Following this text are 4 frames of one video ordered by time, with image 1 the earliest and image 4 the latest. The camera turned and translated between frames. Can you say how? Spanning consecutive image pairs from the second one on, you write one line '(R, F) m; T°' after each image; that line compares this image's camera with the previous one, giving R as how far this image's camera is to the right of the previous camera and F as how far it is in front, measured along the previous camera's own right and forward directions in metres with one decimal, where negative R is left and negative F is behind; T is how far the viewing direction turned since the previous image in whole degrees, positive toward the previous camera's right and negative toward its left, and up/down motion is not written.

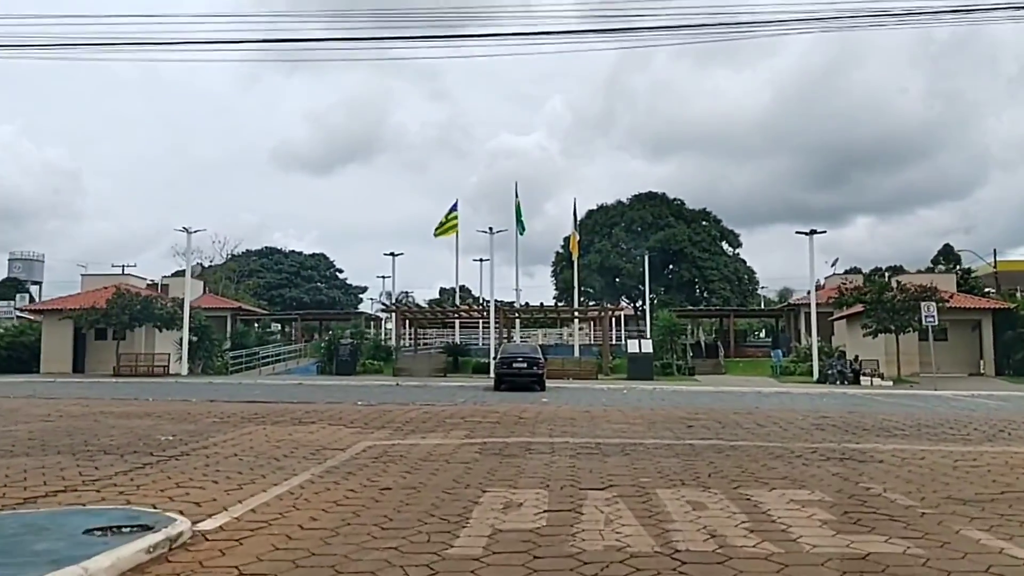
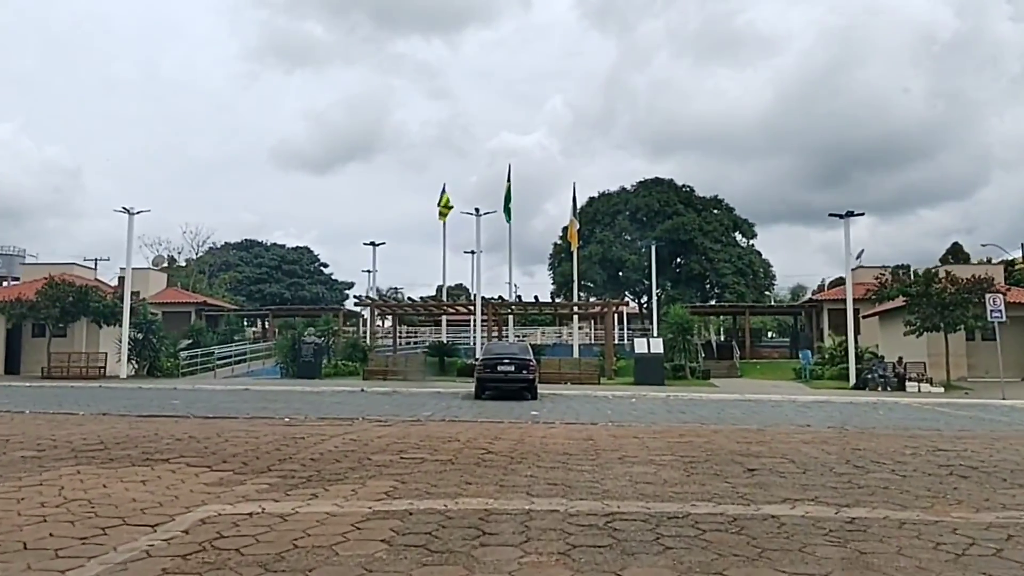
(+0.4, +5.3) m; 0°
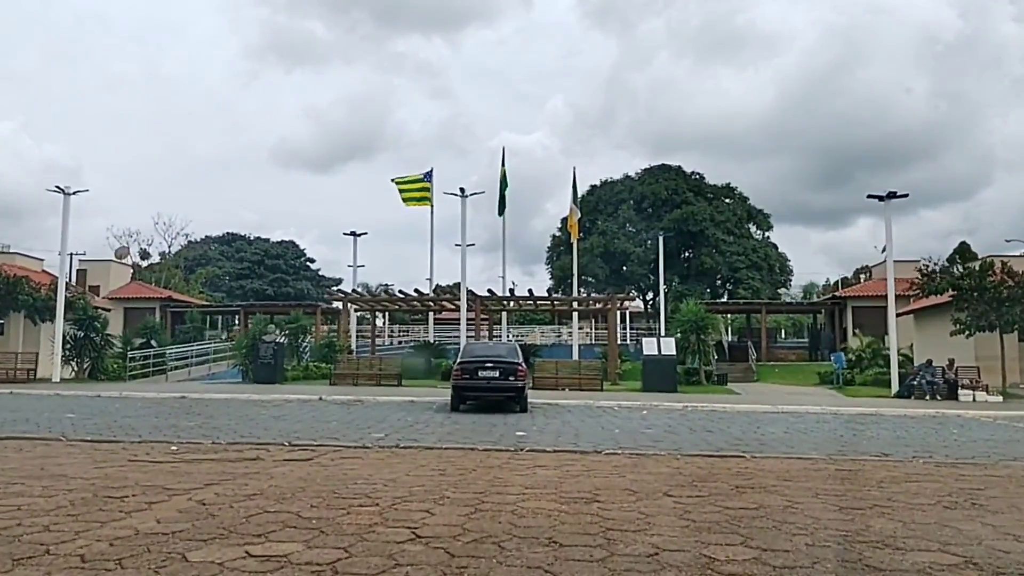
(+0.4, +4.6) m; 0°
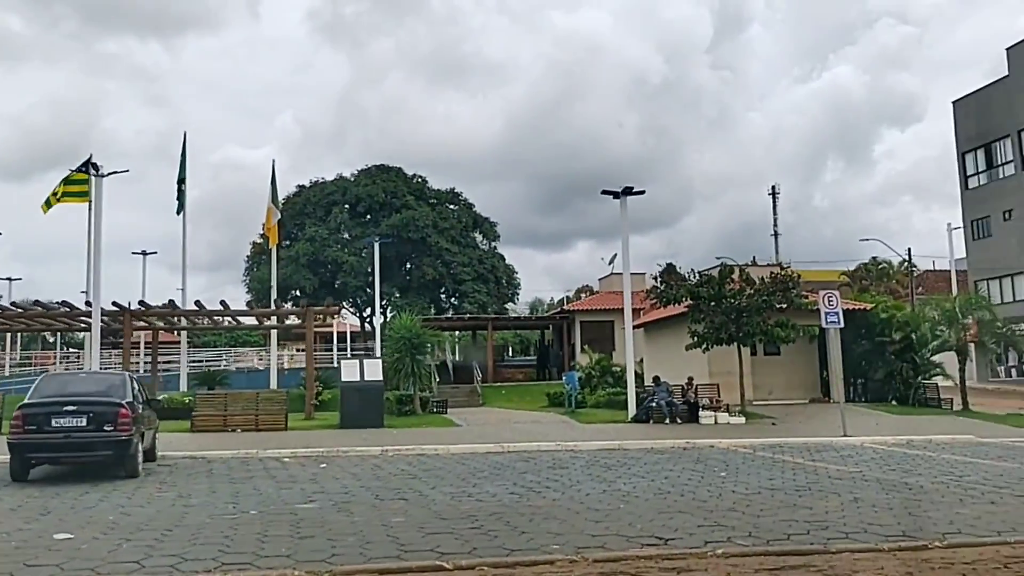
(+1.8, +5.8) m; +17°
